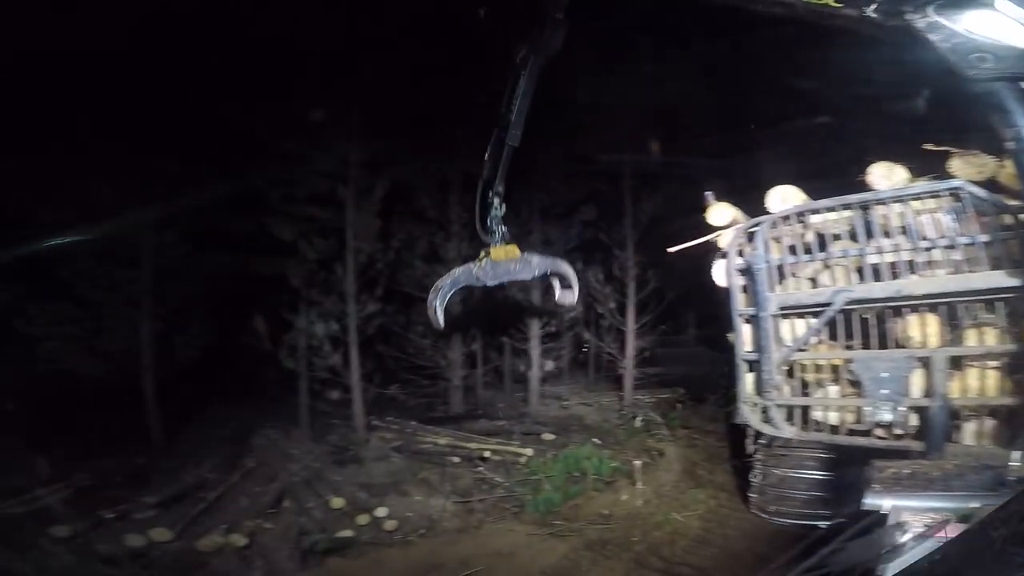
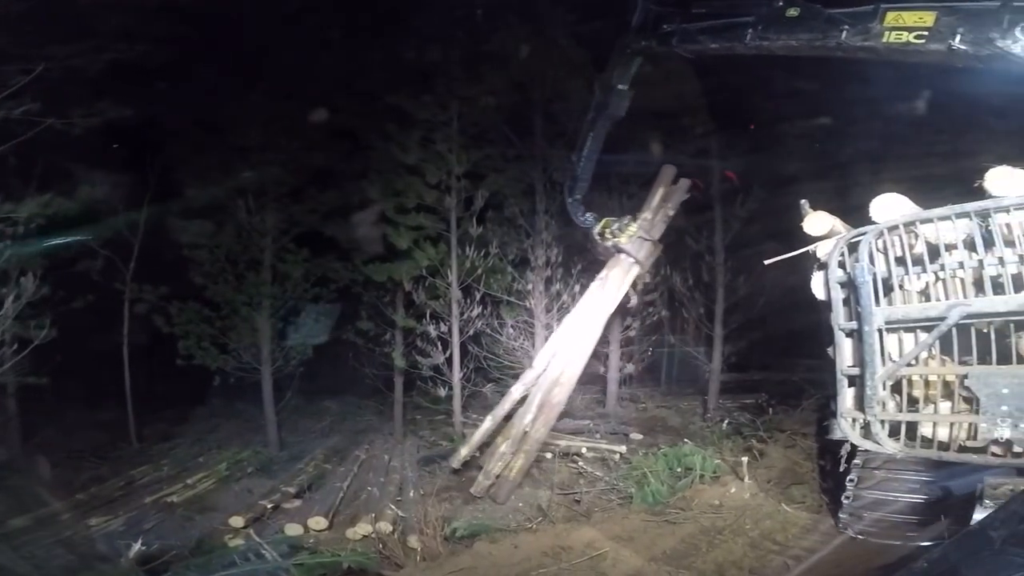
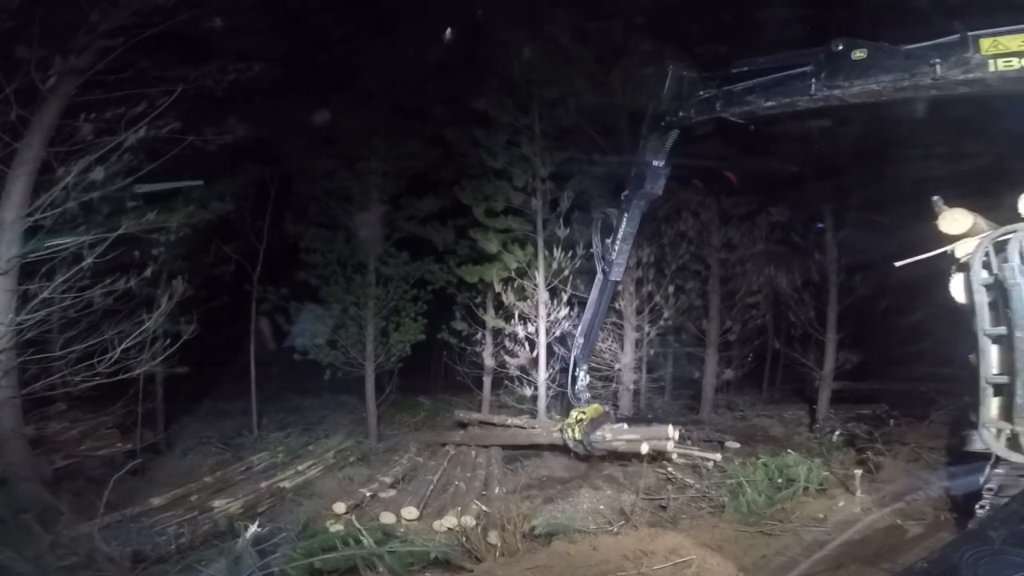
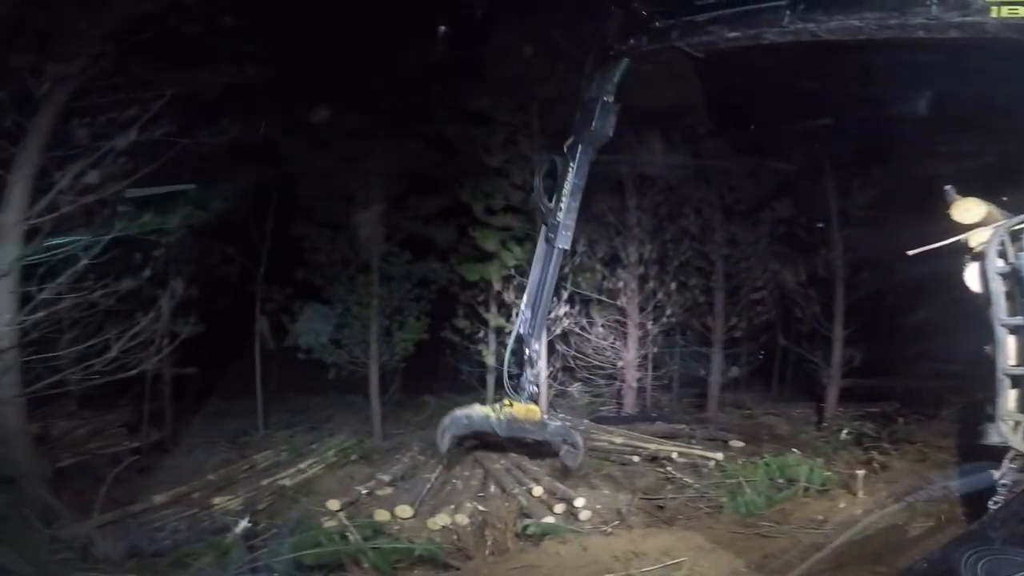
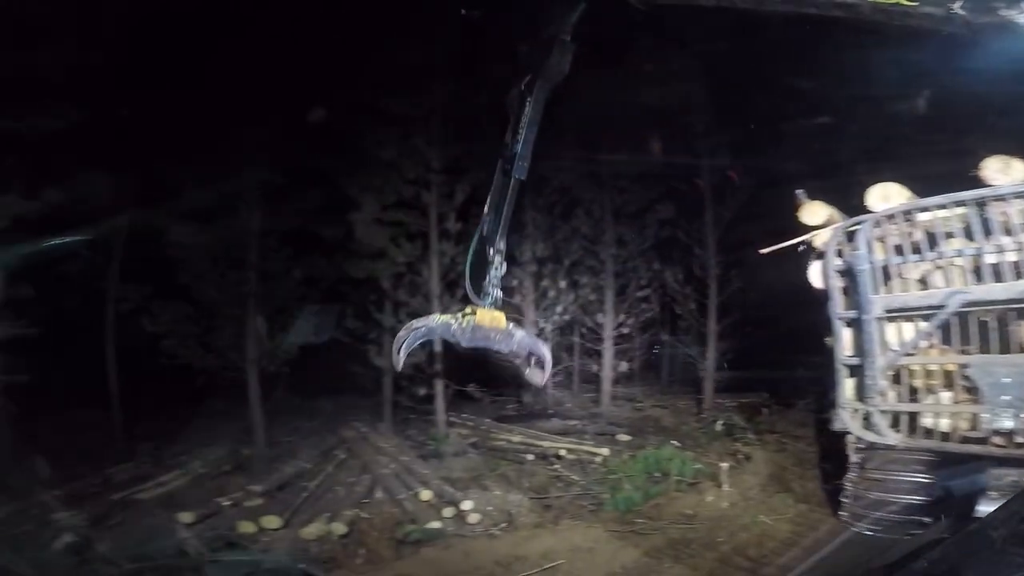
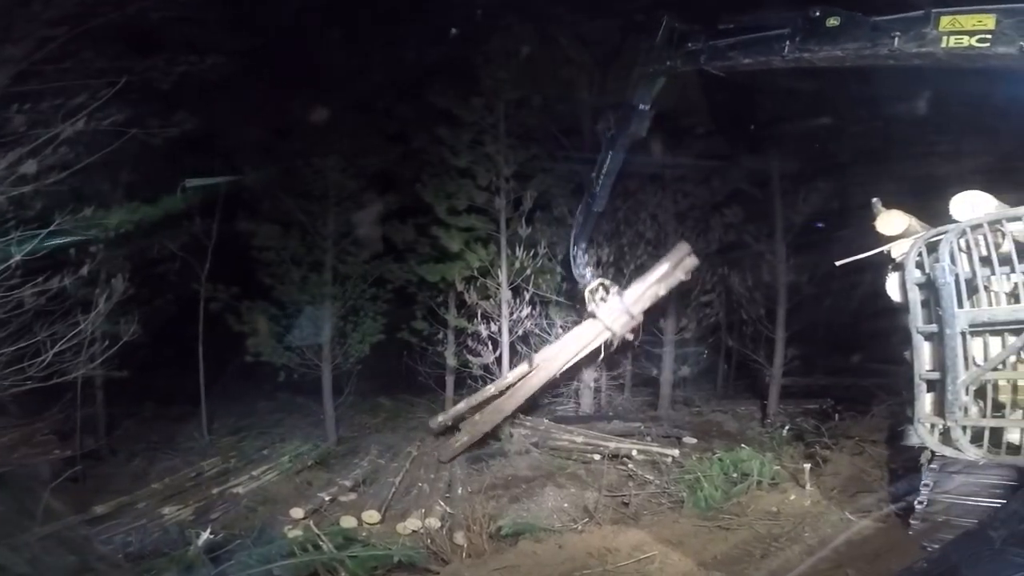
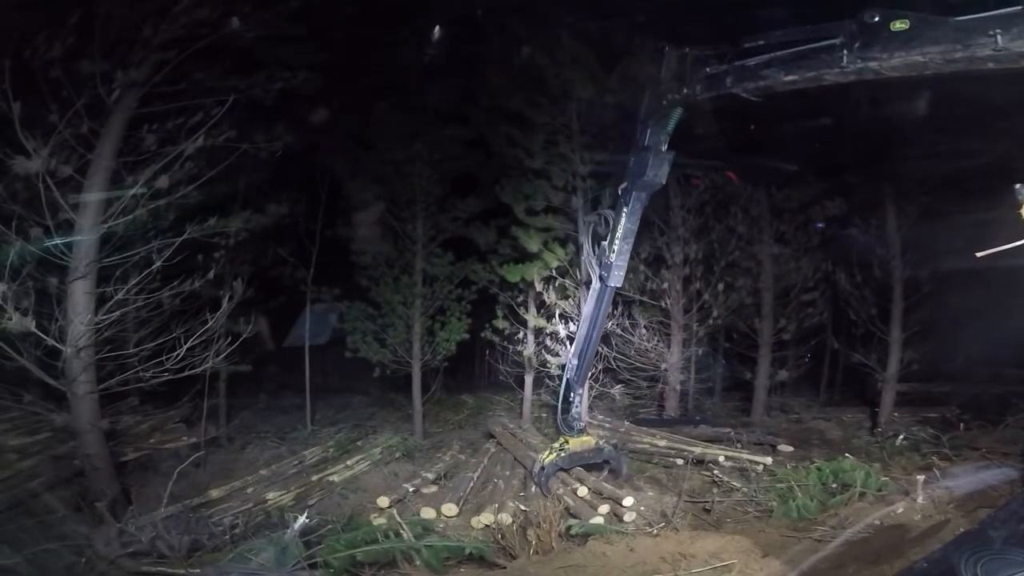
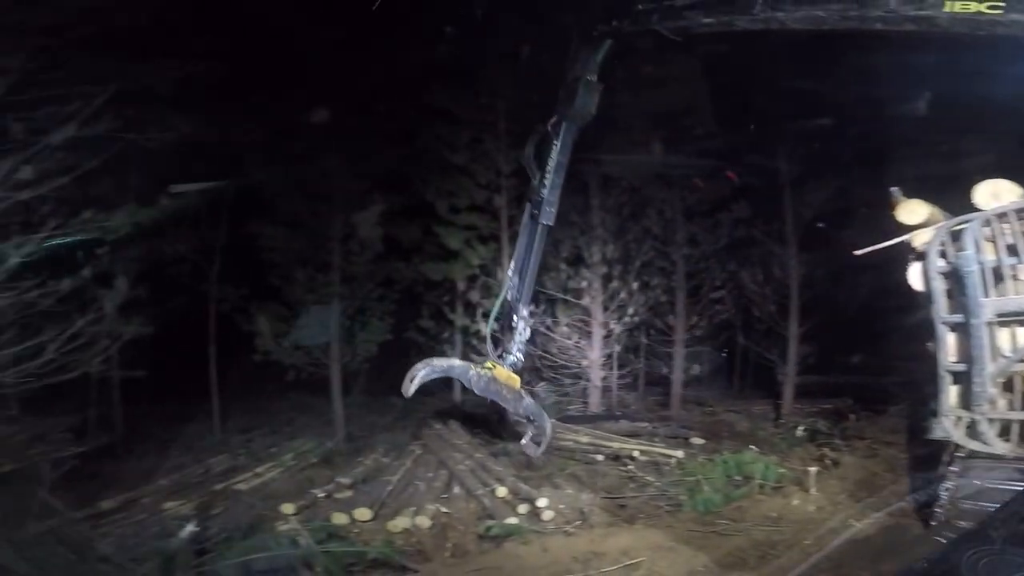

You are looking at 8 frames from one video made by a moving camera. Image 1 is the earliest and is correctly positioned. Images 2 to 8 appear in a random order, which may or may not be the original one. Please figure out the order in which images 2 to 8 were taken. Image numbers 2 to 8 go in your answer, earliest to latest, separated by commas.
5, 8, 4, 7, 3, 6, 2
